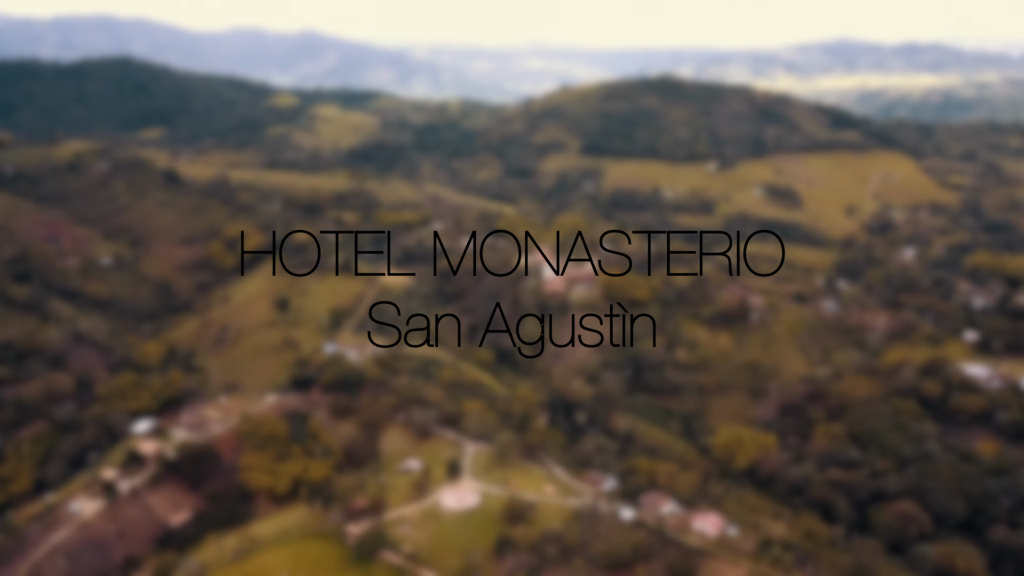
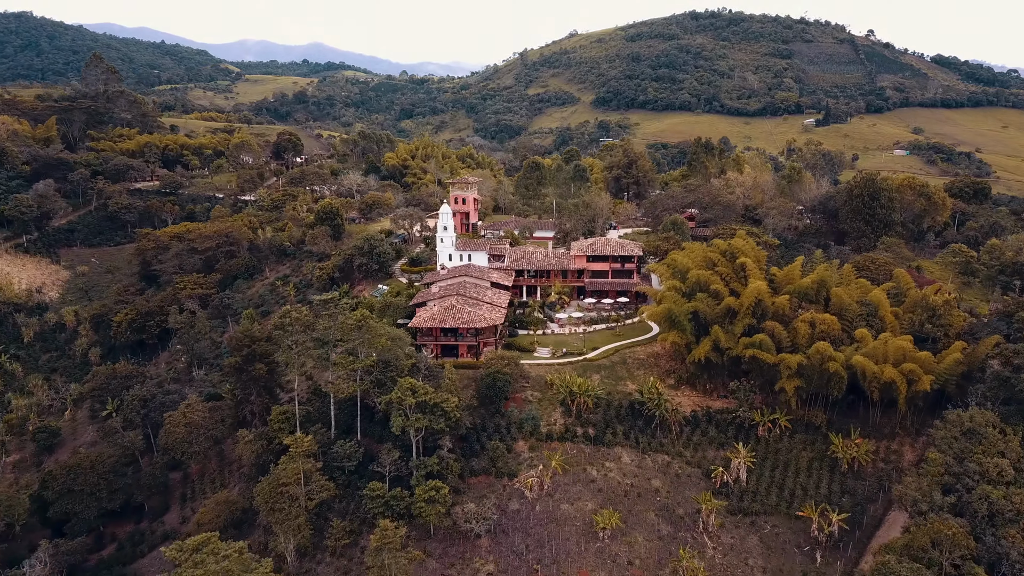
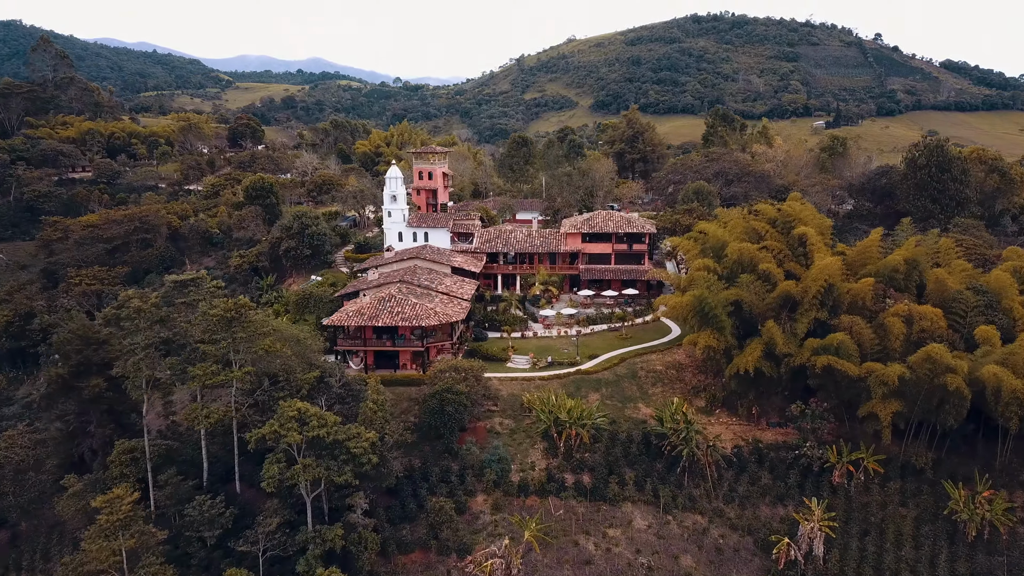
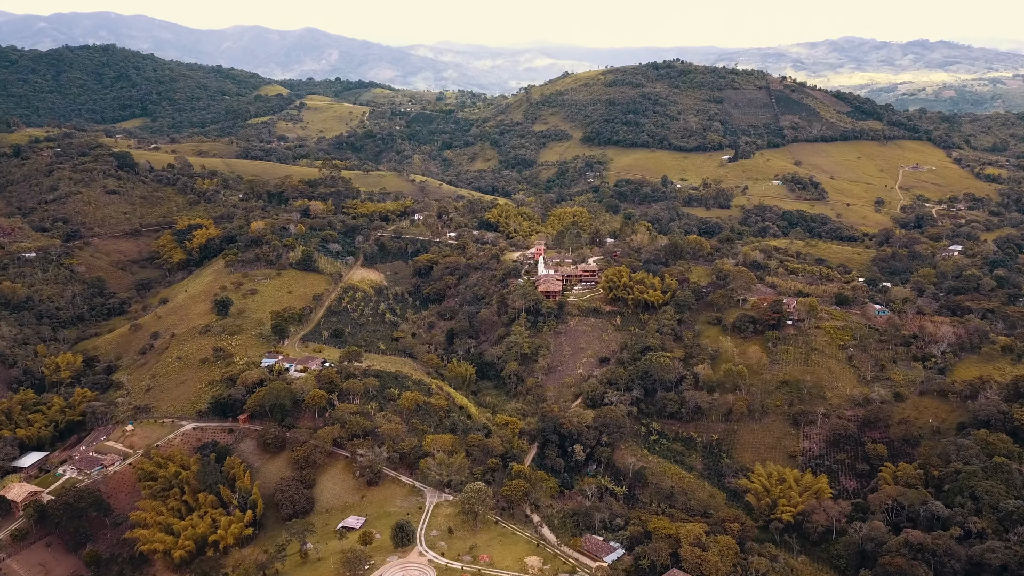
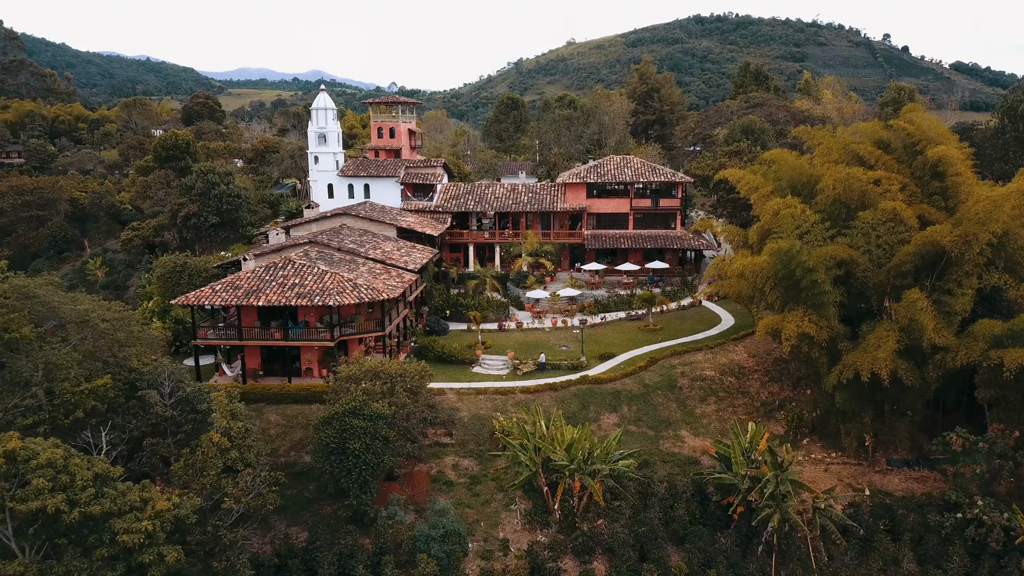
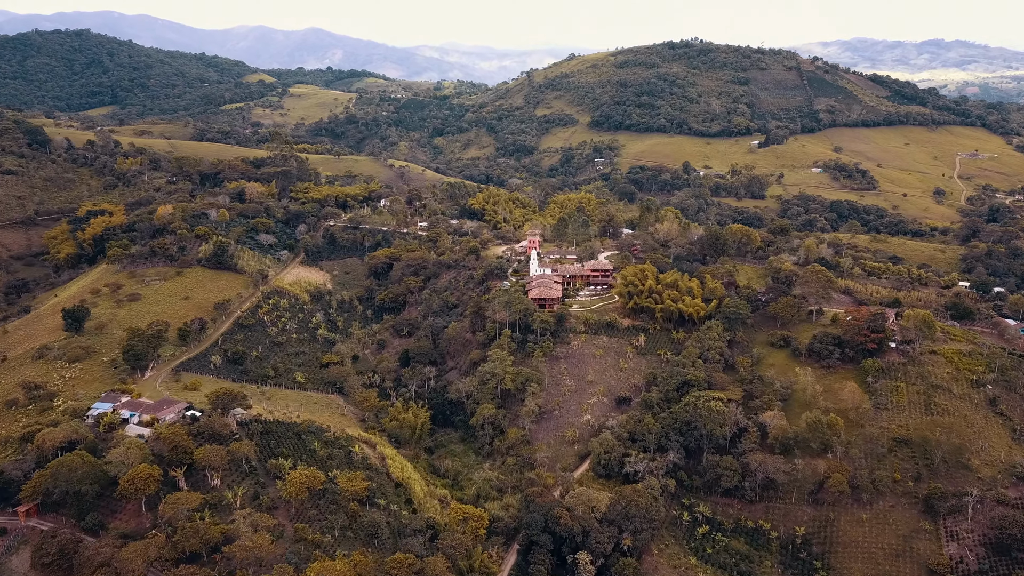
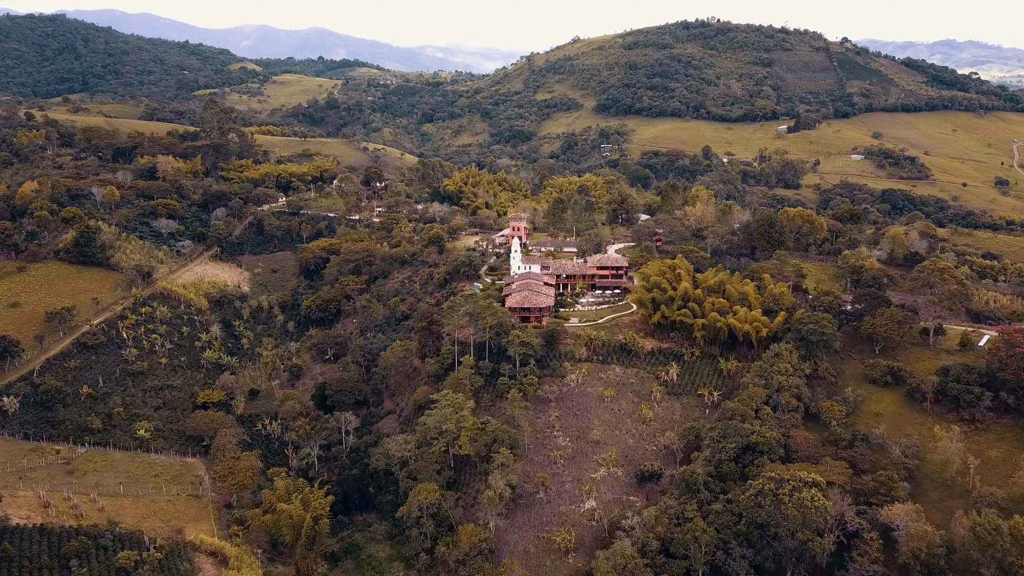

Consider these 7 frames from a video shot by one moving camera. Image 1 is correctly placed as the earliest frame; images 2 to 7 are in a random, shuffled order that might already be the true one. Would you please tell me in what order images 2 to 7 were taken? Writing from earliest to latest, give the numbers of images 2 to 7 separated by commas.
4, 6, 7, 2, 3, 5
